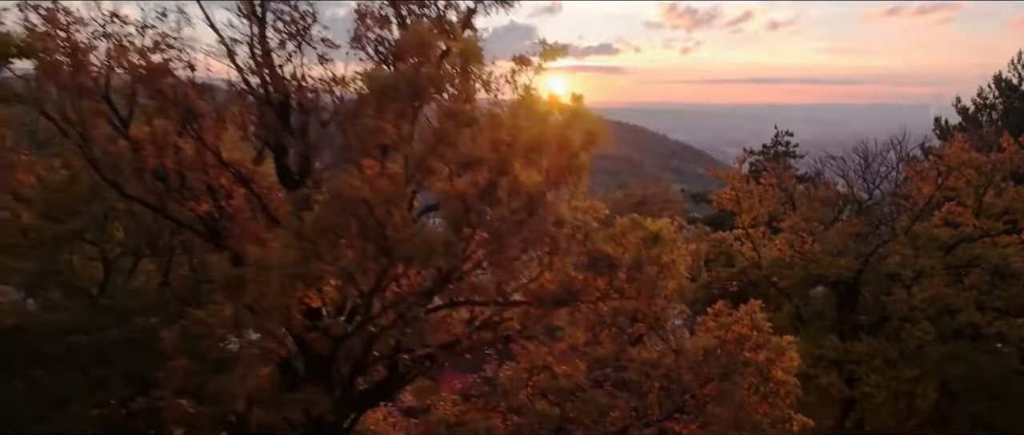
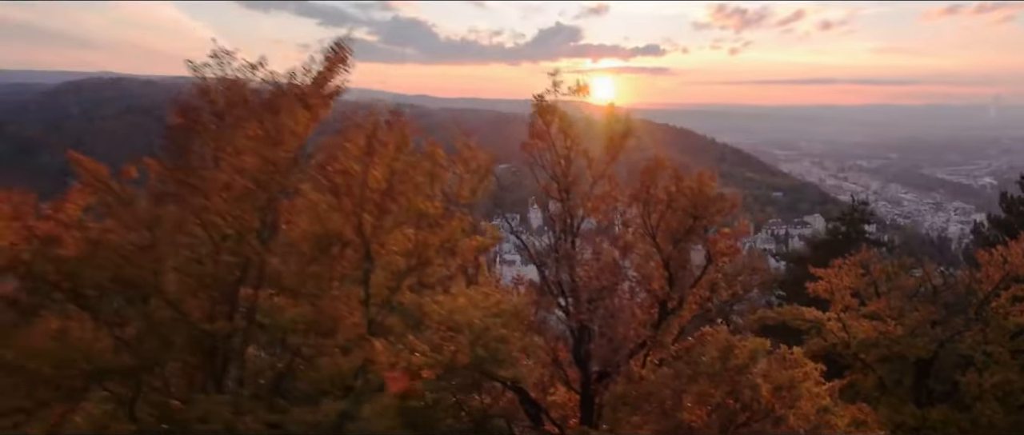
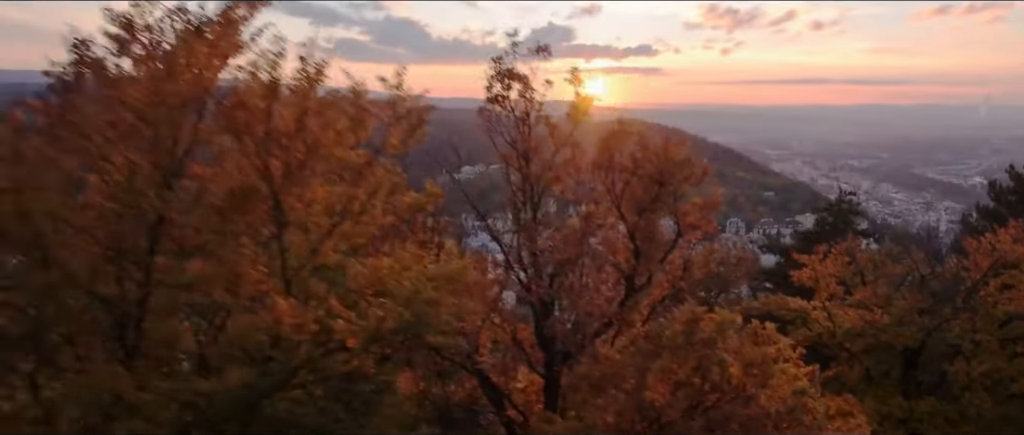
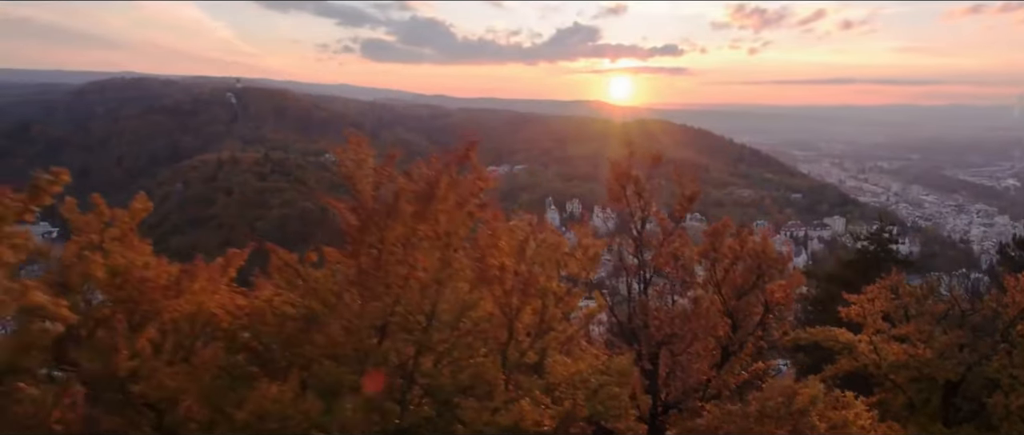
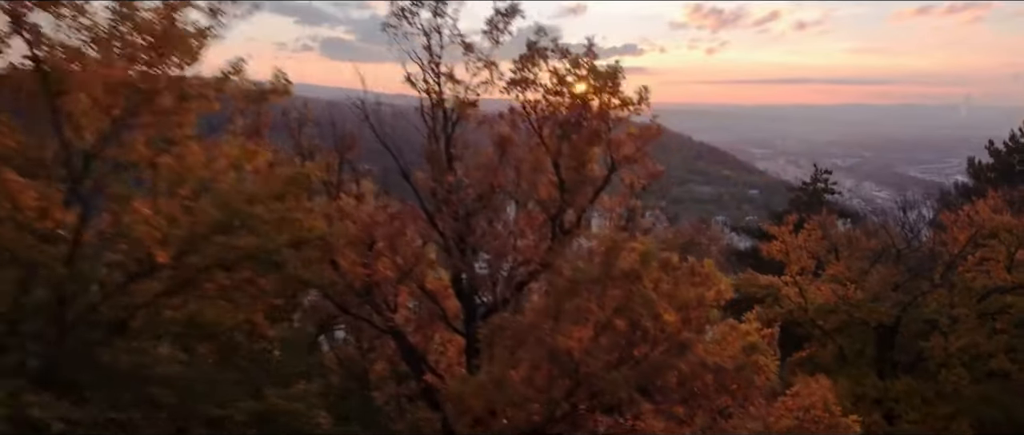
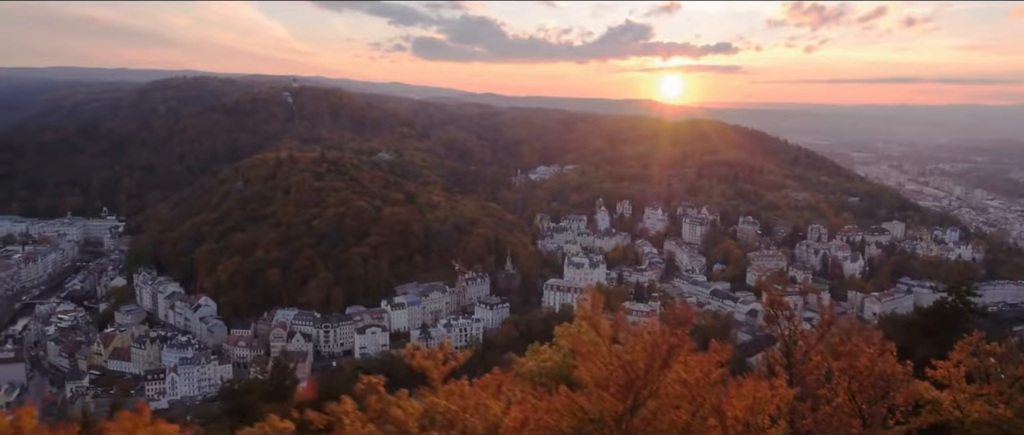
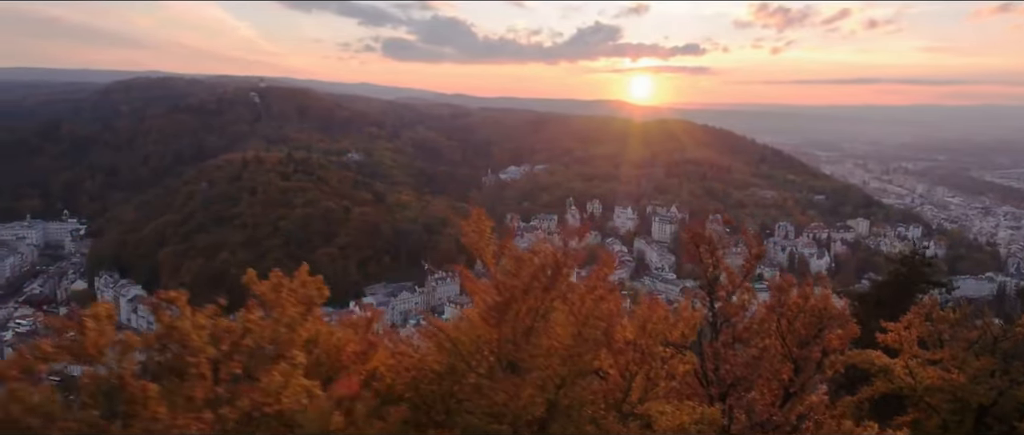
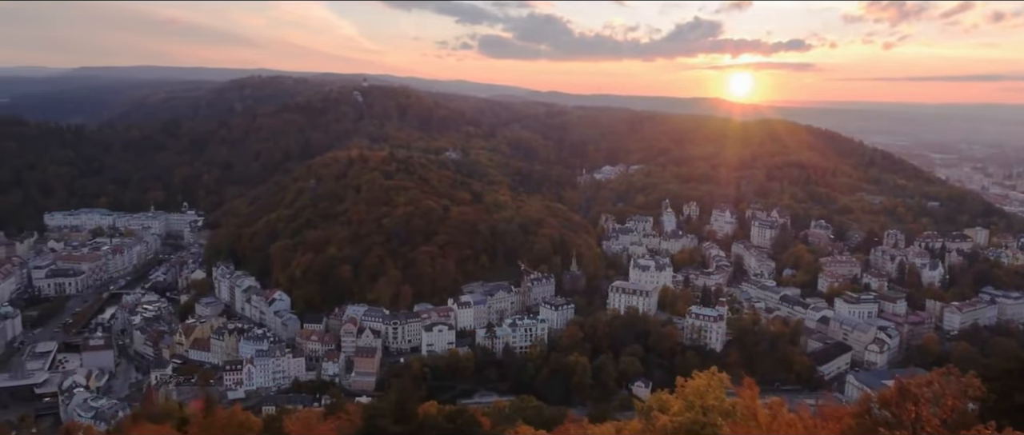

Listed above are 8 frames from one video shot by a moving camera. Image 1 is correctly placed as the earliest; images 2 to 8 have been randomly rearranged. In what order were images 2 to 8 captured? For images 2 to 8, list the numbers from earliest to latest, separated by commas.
5, 3, 2, 4, 7, 6, 8
